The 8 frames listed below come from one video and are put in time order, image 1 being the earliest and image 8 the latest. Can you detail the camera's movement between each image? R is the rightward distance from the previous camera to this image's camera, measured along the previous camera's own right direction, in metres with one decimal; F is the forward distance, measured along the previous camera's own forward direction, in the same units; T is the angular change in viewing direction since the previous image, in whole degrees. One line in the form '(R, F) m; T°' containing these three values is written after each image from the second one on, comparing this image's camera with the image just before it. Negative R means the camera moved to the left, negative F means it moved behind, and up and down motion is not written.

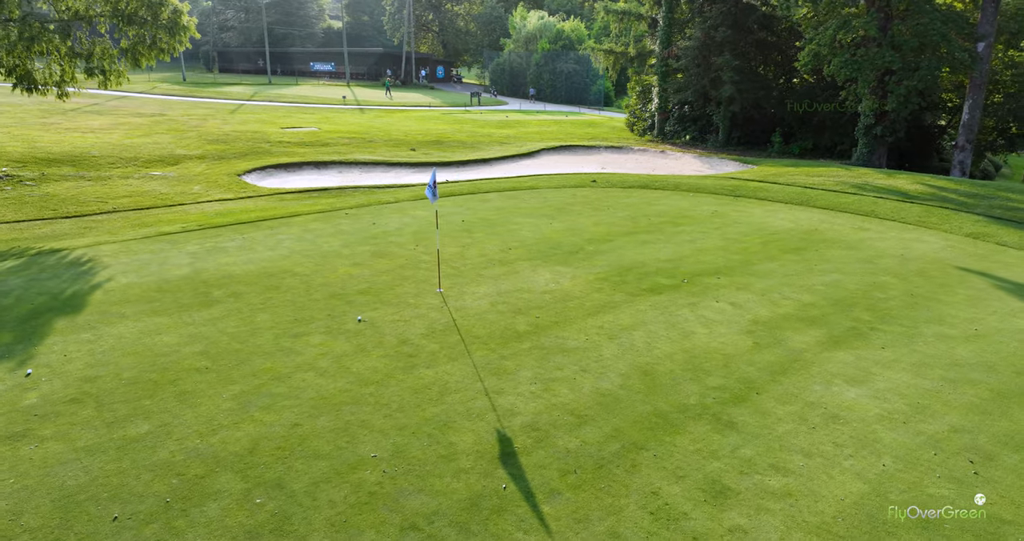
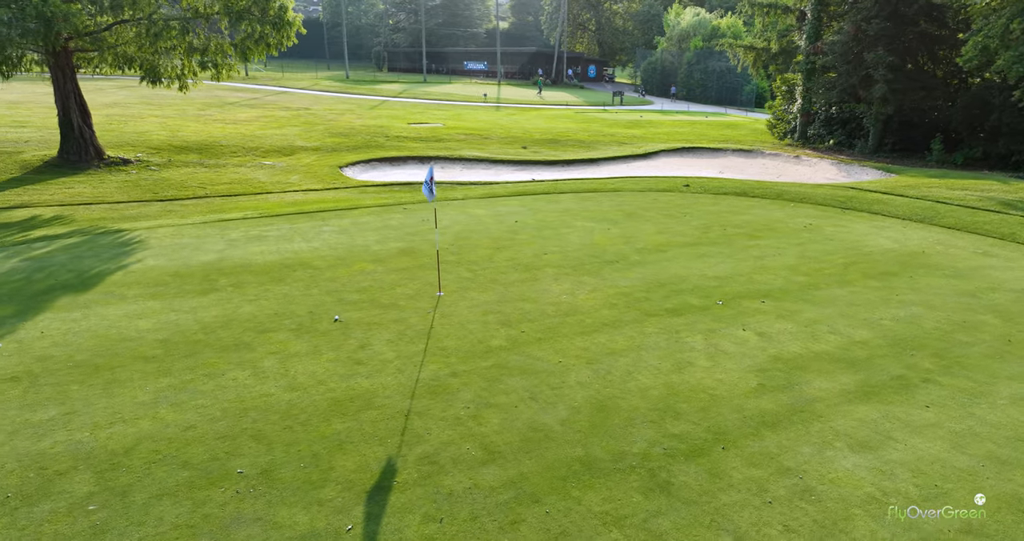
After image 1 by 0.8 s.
(+1.9, +1.0) m; -12°
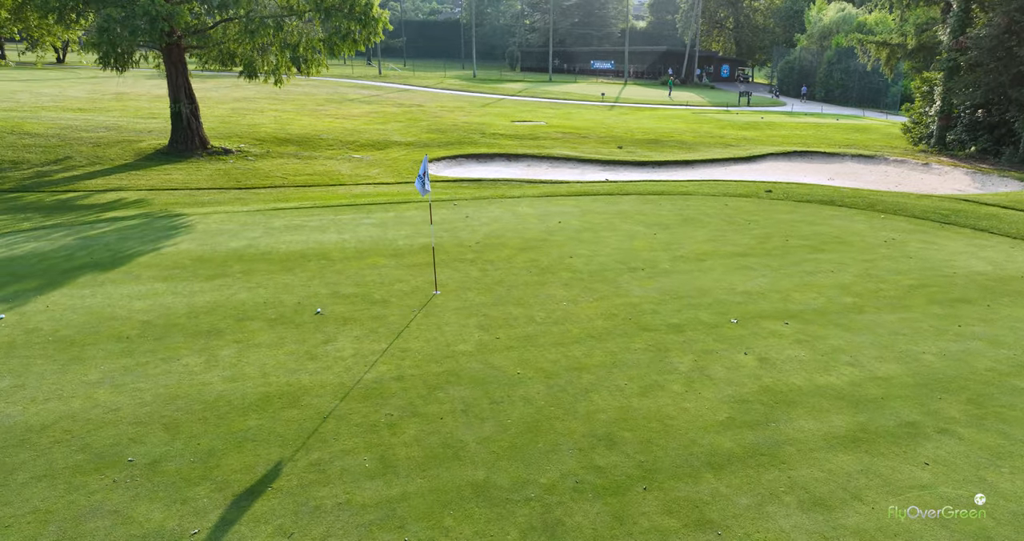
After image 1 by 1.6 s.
(+1.6, +0.7) m; -10°
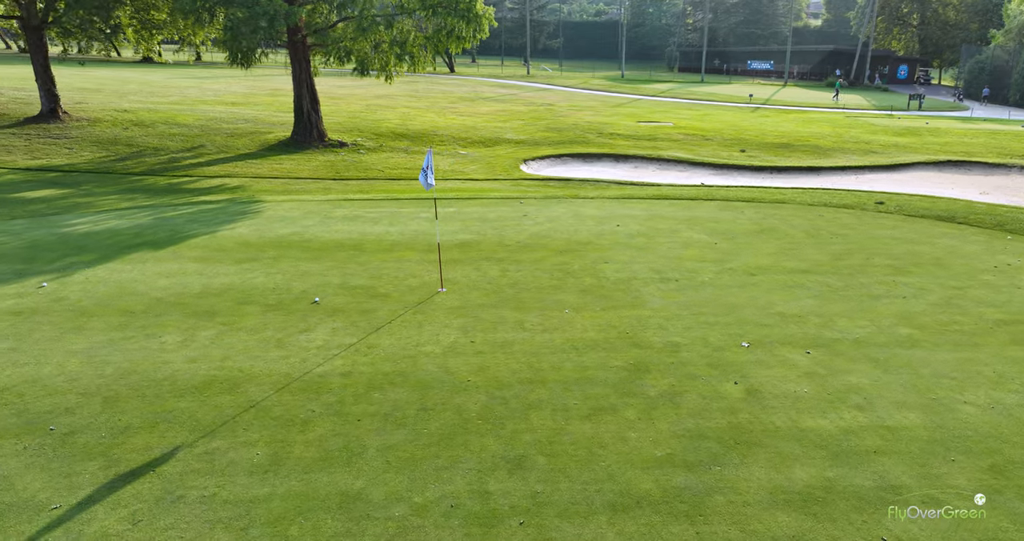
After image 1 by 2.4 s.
(+1.7, +0.6) m; -12°
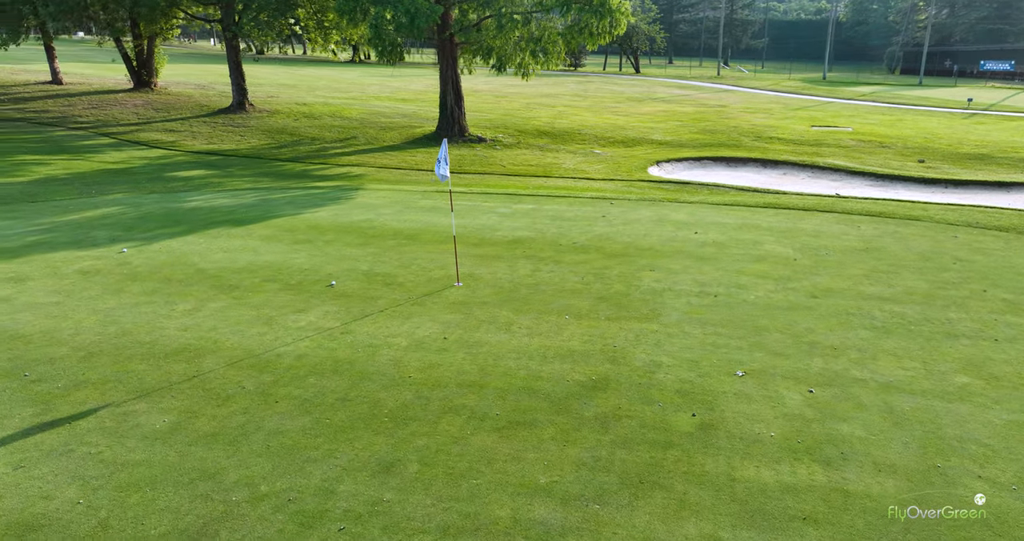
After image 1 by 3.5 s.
(+2.0, +0.7) m; -15°
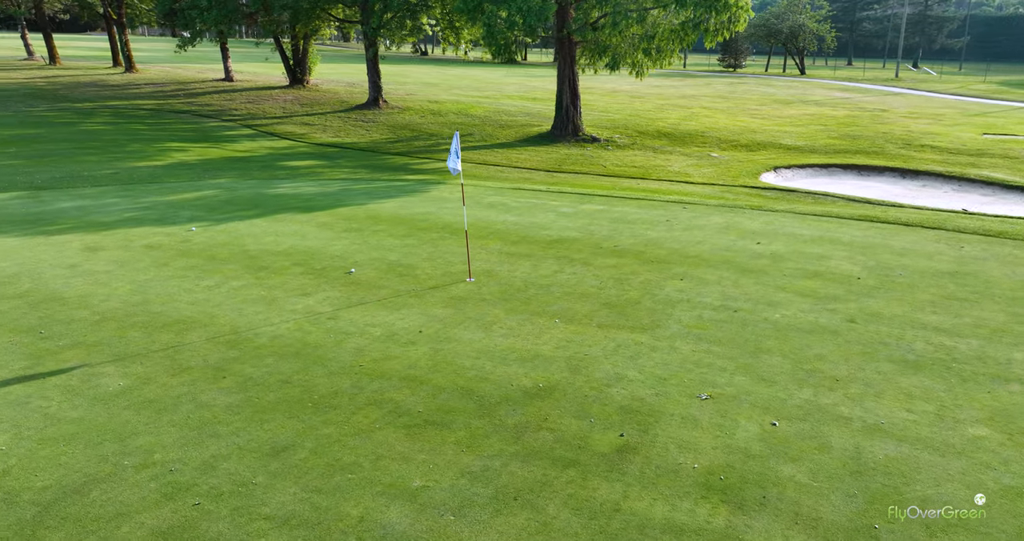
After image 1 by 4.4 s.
(+1.6, +0.4) m; -12°
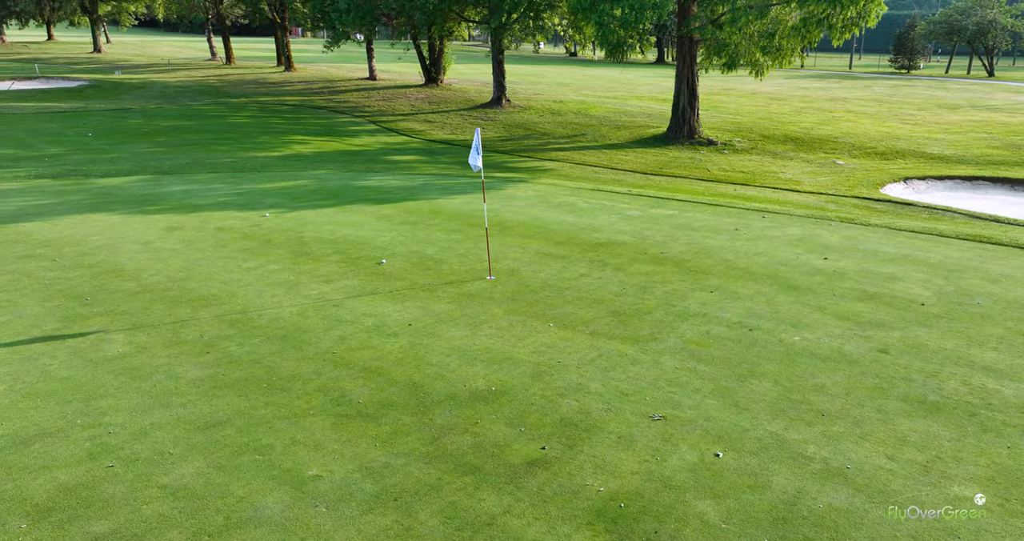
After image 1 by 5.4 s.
(+1.5, +0.3) m; -12°
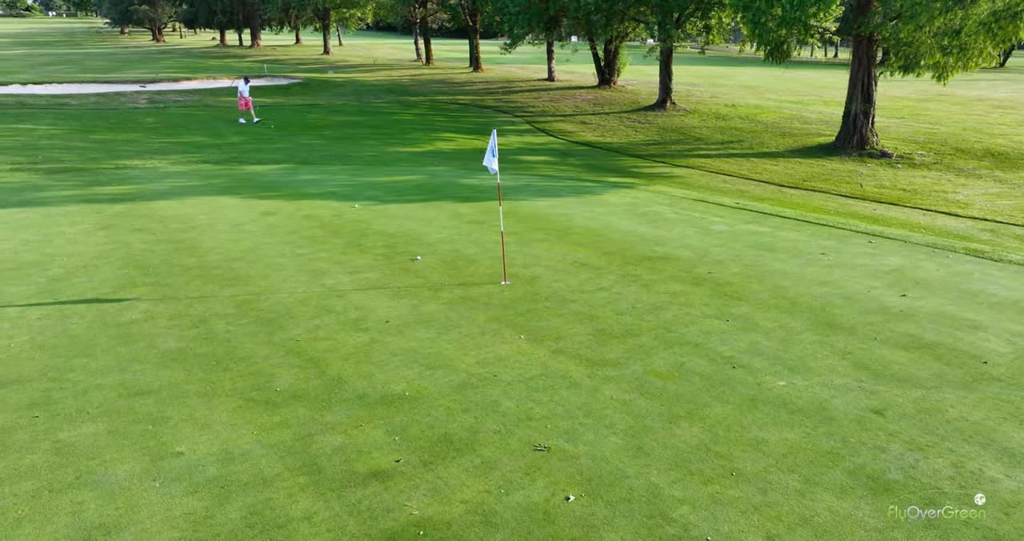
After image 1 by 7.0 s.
(+2.1, +0.5) m; -16°
